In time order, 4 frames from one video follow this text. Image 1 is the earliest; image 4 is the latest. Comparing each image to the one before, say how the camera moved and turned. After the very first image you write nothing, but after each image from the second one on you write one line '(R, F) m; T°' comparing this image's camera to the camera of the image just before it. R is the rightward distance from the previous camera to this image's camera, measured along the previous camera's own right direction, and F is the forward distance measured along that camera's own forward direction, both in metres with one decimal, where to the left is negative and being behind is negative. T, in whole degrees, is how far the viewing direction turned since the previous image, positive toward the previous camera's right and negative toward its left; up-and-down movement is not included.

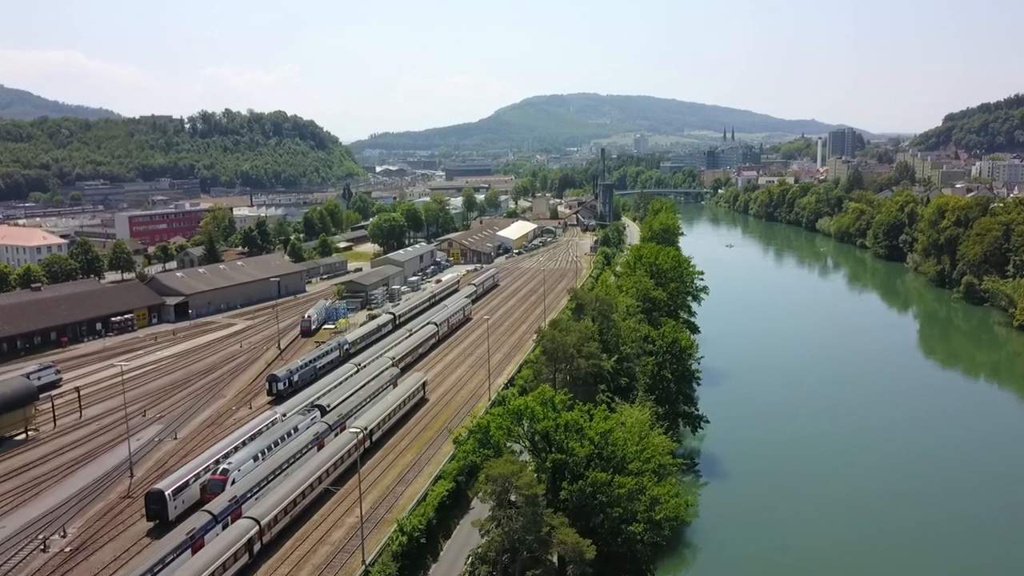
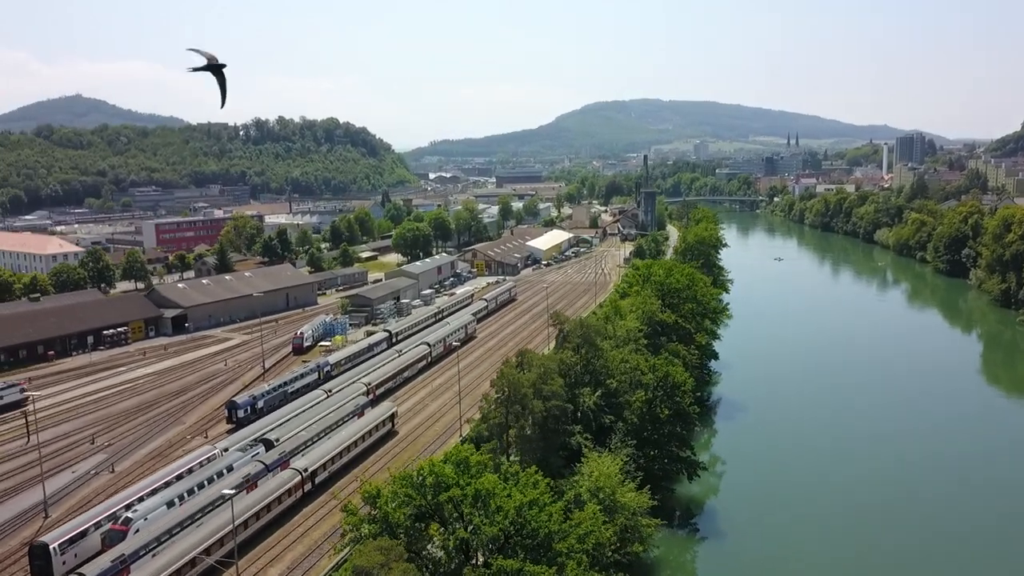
(+1.9, +2.1) m; -4°
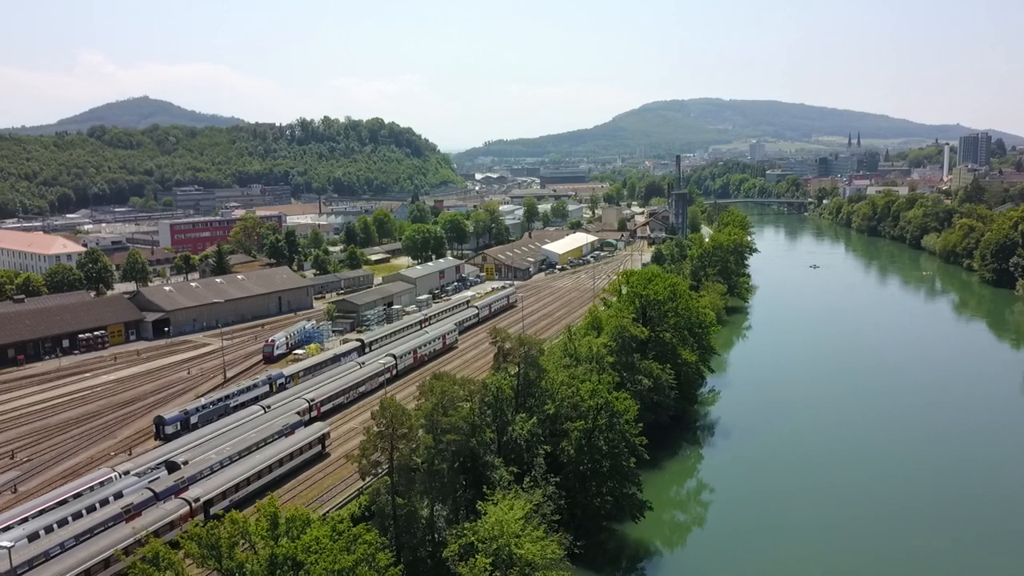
(+2.6, +1.6) m; -4°
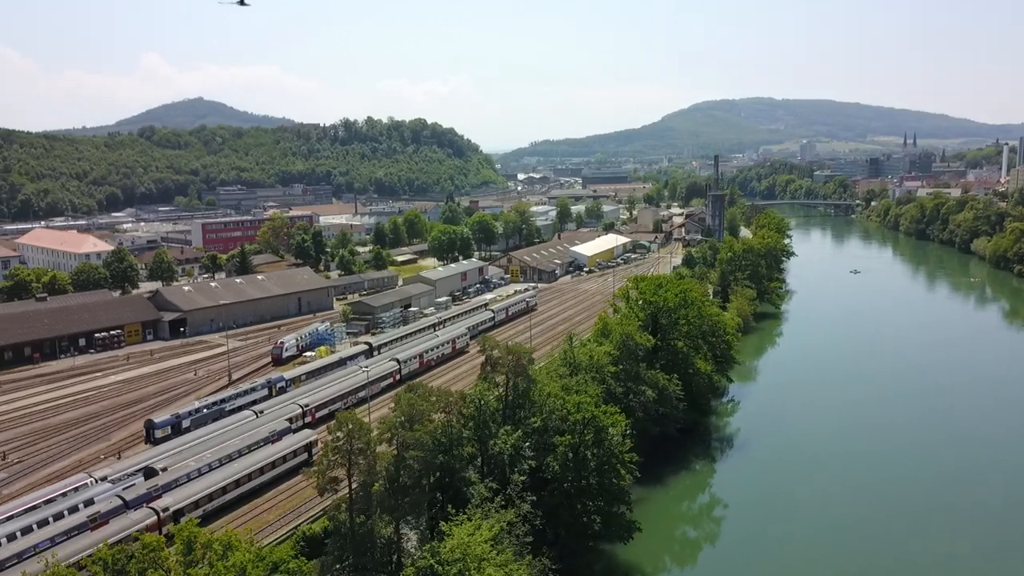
(+1.2, +0.7) m; -3°
